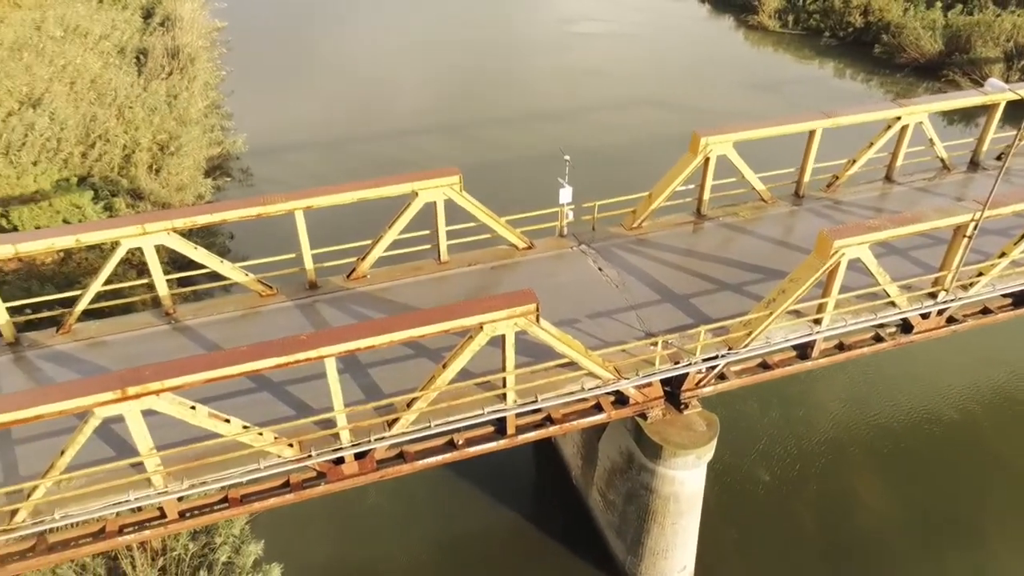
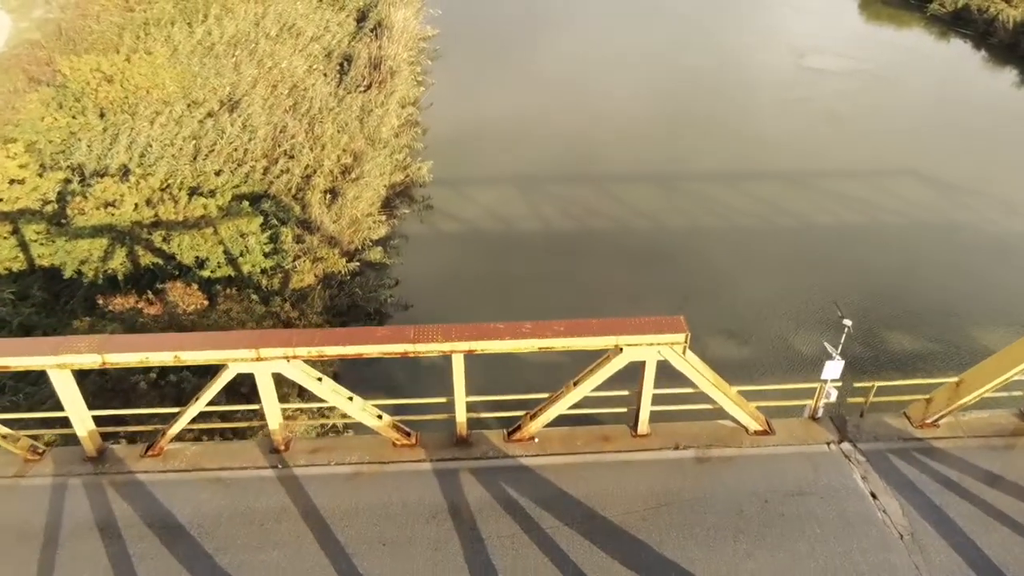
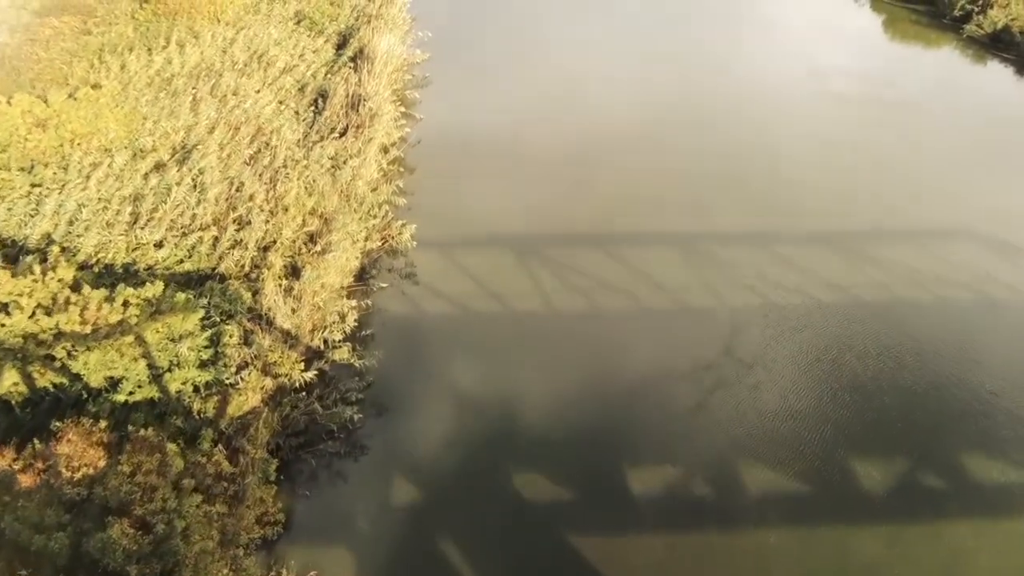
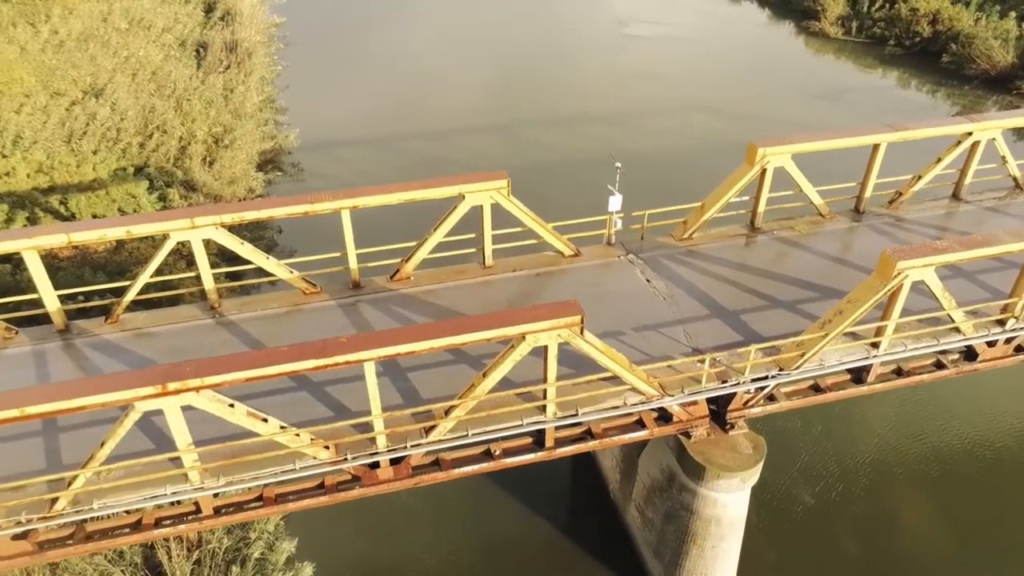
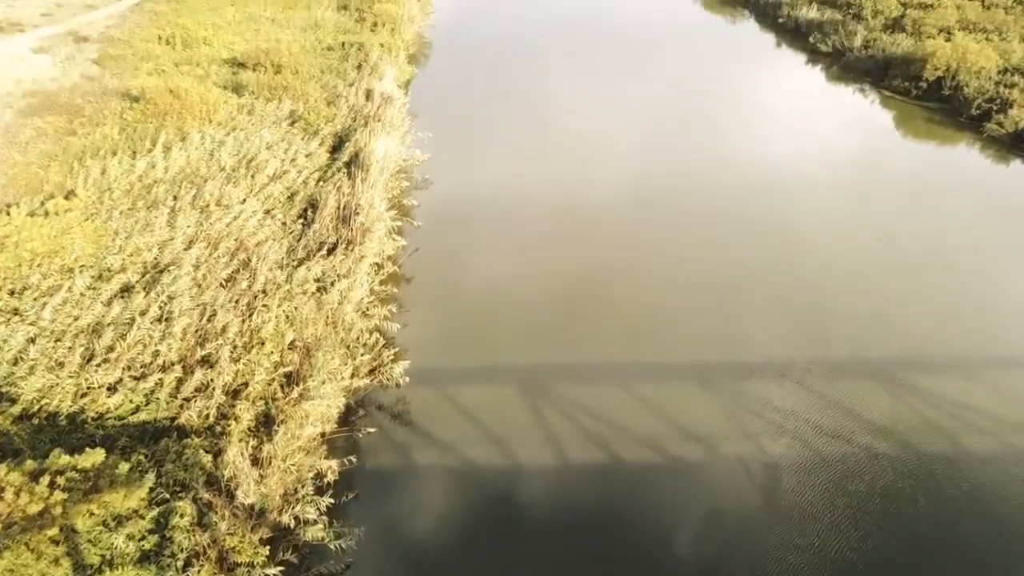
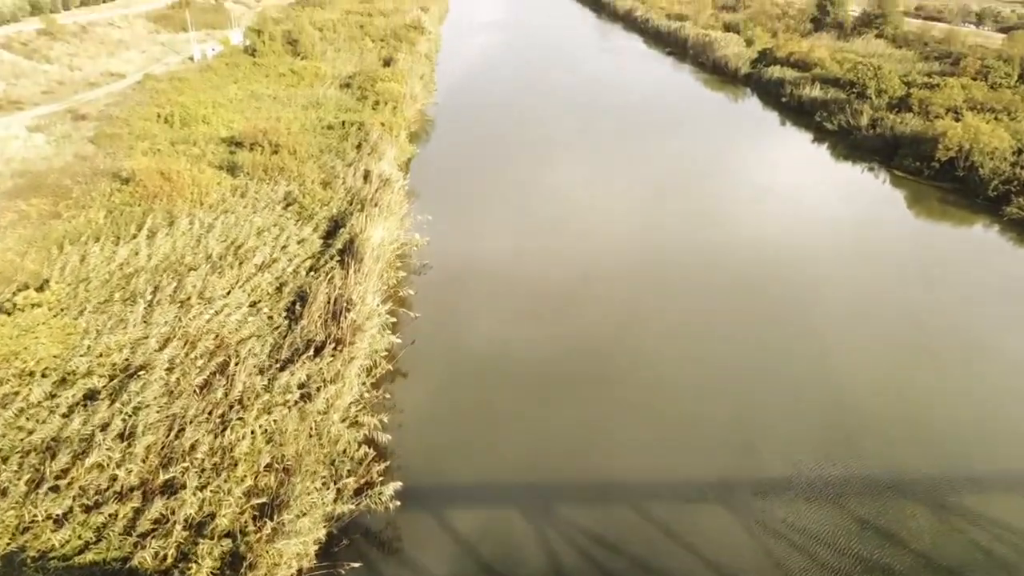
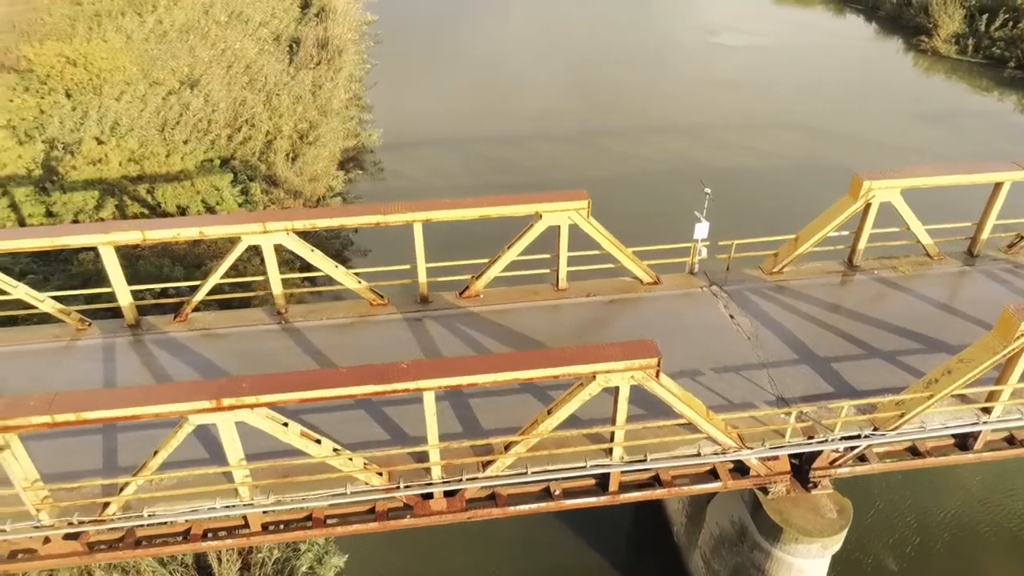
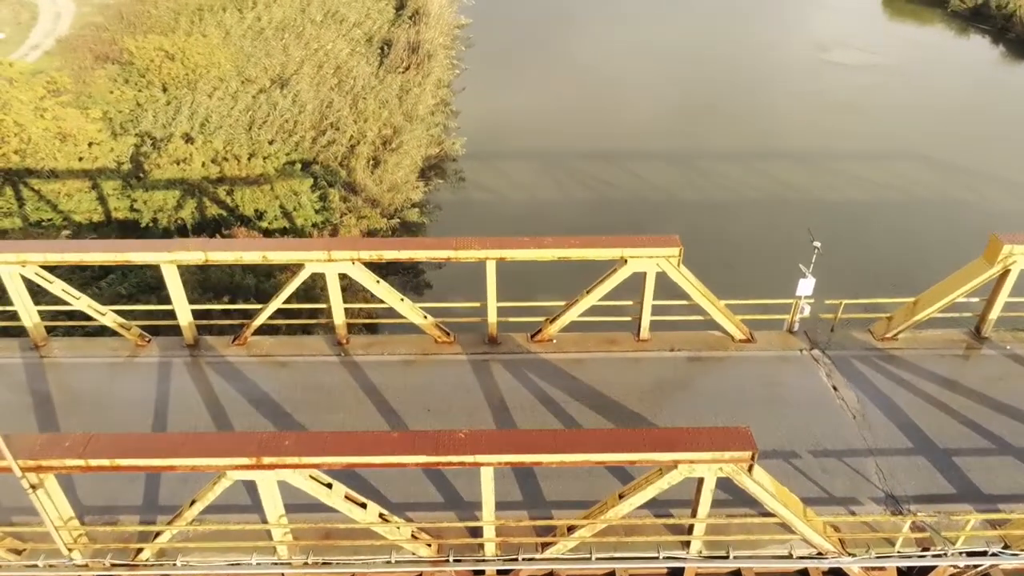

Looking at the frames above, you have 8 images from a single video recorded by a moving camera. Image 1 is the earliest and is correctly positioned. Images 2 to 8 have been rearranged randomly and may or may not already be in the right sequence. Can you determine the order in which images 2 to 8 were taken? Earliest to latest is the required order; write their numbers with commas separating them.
4, 7, 8, 2, 3, 5, 6
